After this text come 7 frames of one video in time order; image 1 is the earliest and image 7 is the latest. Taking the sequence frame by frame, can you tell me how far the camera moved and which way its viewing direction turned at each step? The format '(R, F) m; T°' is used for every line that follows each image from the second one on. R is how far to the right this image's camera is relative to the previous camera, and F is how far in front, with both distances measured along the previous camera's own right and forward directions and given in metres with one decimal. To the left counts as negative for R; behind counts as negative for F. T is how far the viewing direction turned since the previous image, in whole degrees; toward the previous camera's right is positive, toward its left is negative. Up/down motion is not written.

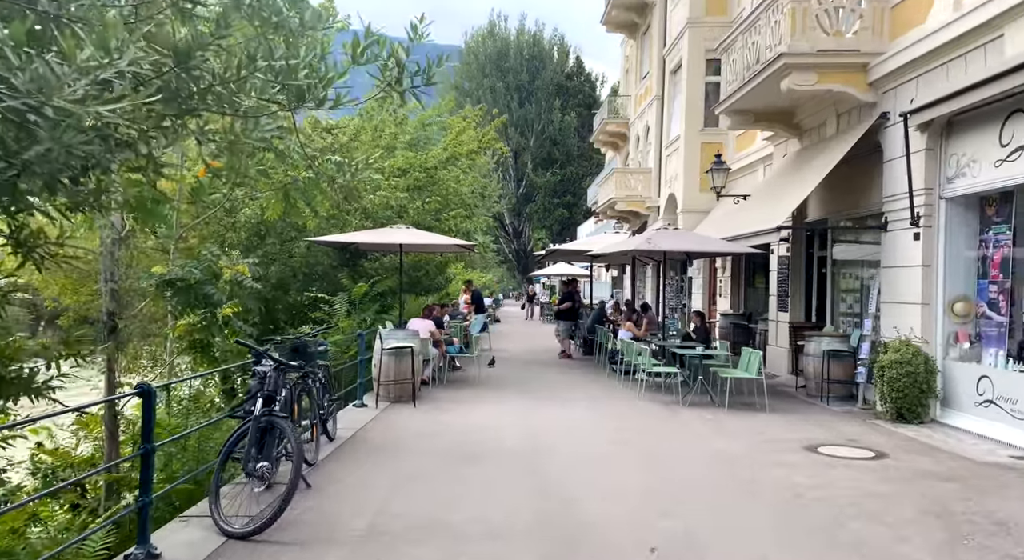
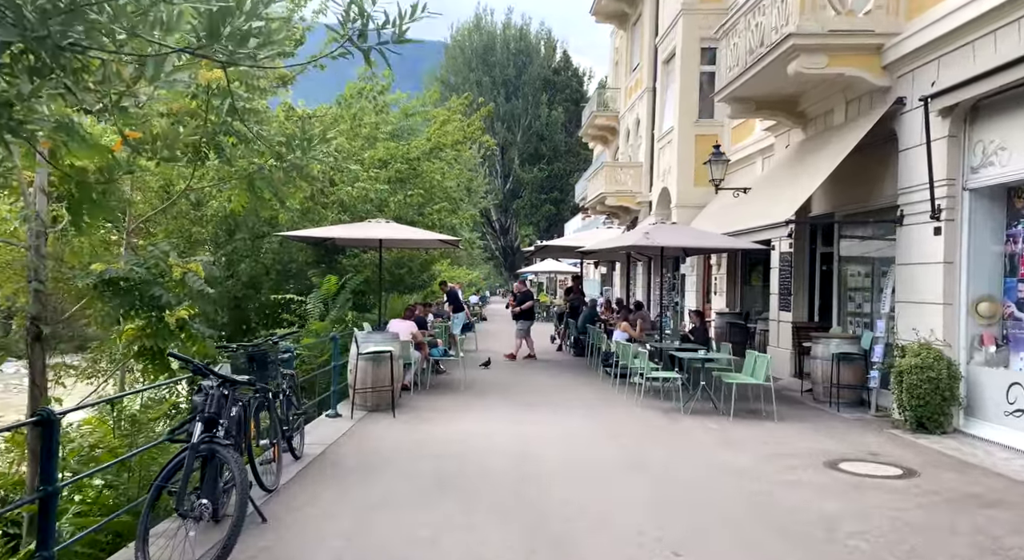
(0.0, +0.9) m; +1°
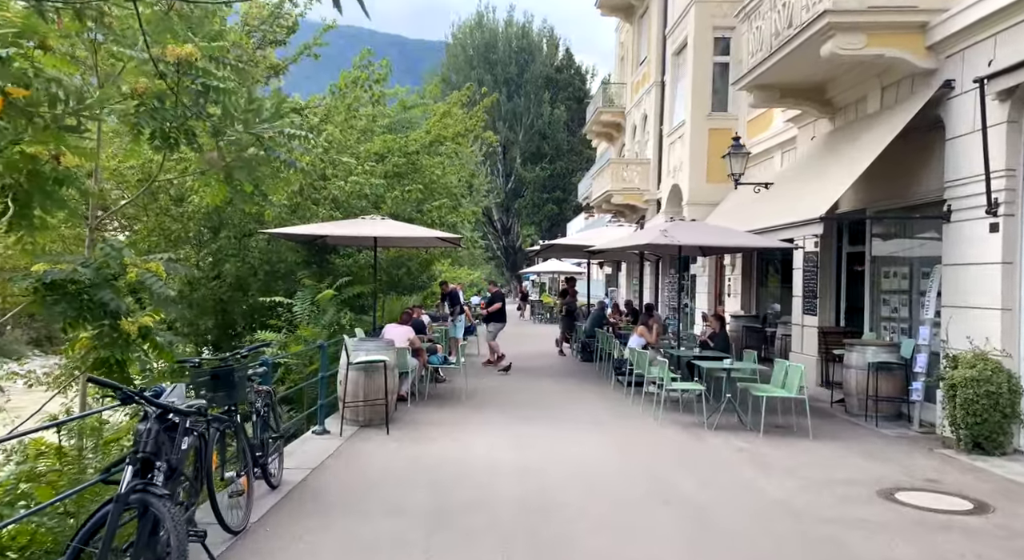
(-0.1, +1.1) m; 0°
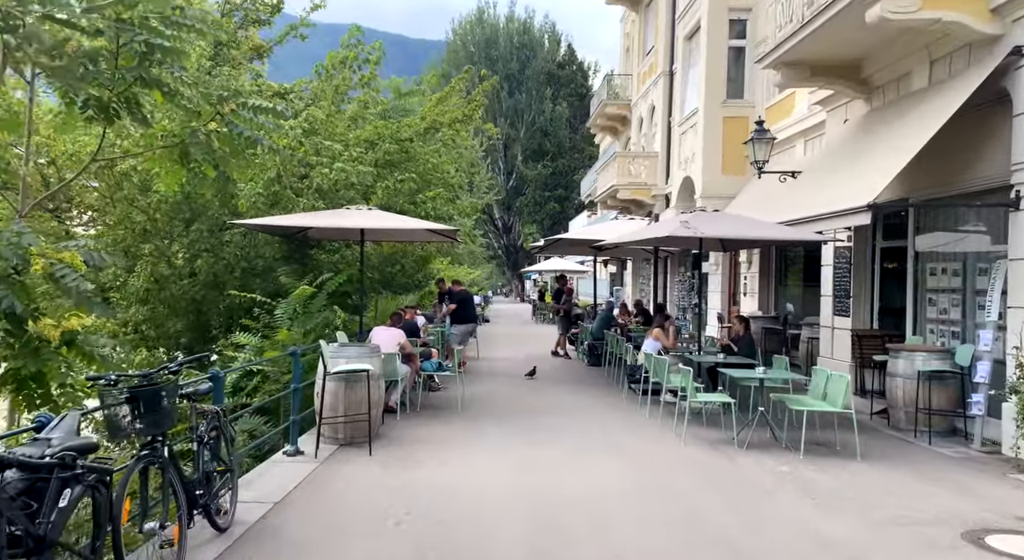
(0.0, +1.3) m; 0°
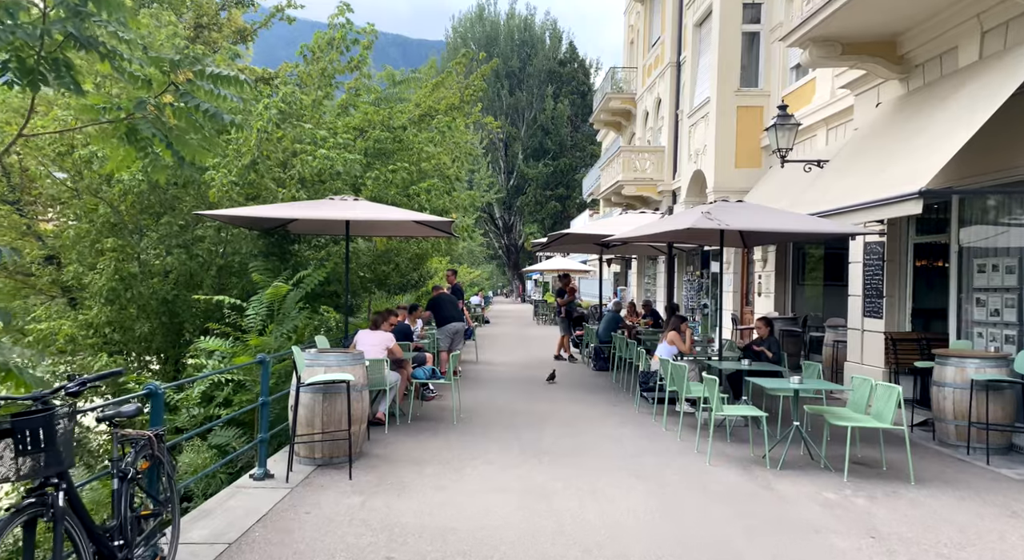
(0.0, +1.1) m; 0°
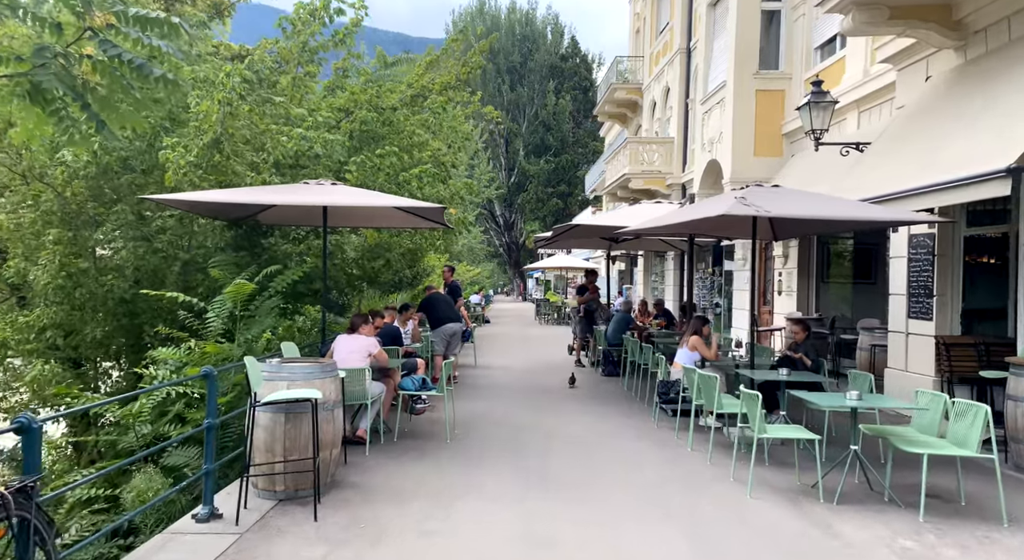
(0.0, +1.4) m; 0°
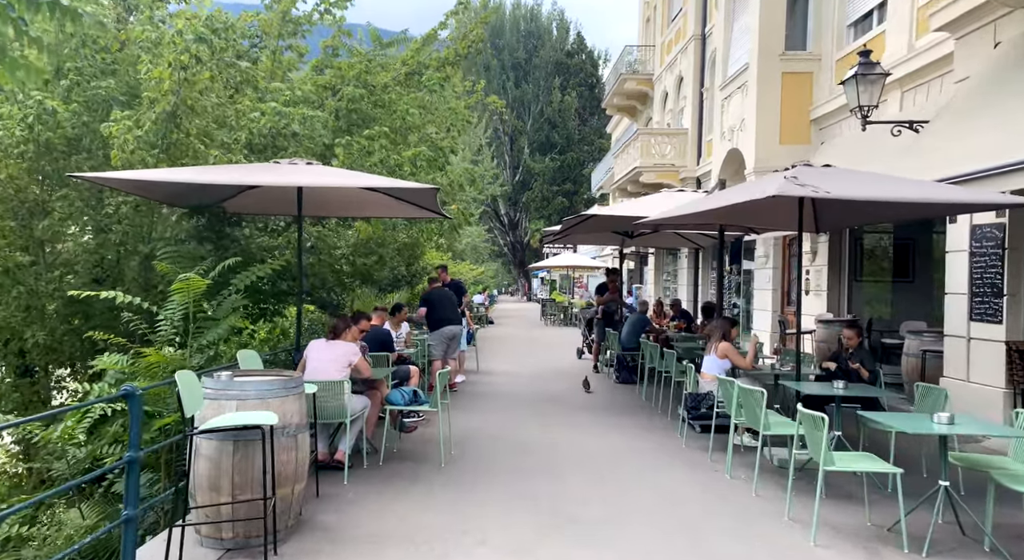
(0.0, +1.4) m; 0°
